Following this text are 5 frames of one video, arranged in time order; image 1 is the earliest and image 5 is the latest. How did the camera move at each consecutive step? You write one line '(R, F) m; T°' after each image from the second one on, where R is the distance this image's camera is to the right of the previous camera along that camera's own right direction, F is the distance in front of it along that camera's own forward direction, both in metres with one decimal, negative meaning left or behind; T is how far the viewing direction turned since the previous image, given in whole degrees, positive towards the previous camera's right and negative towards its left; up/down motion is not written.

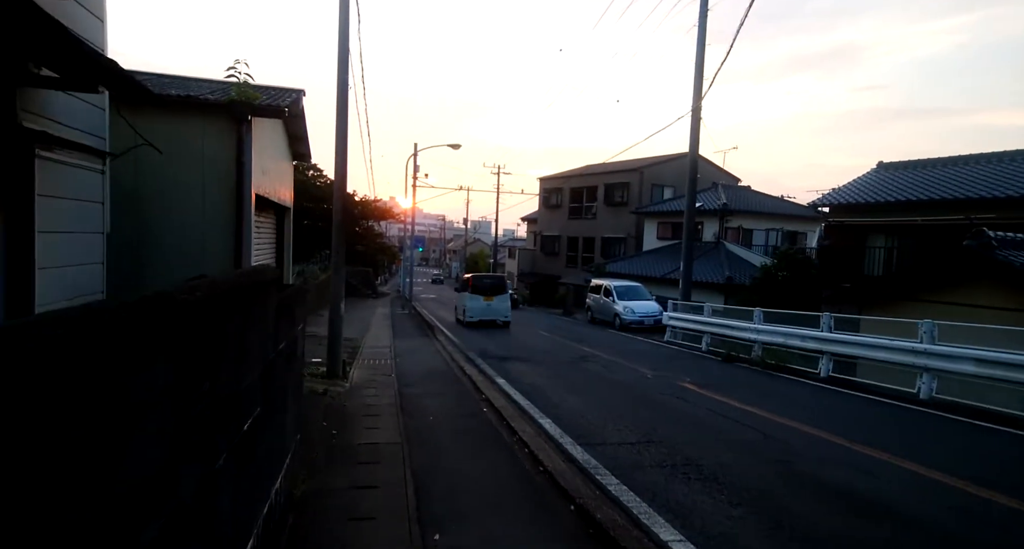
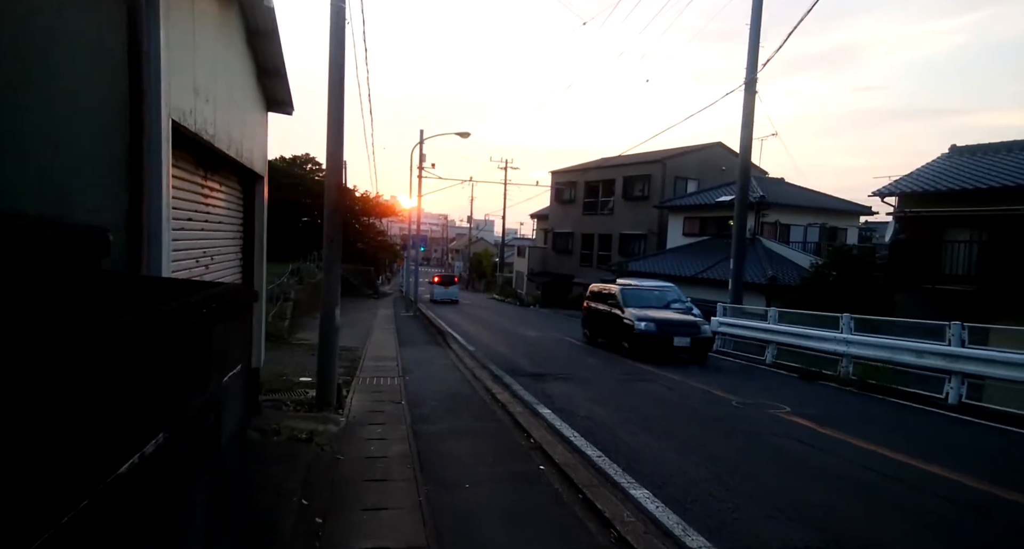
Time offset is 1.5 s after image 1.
(-0.7, +2.5) m; 0°
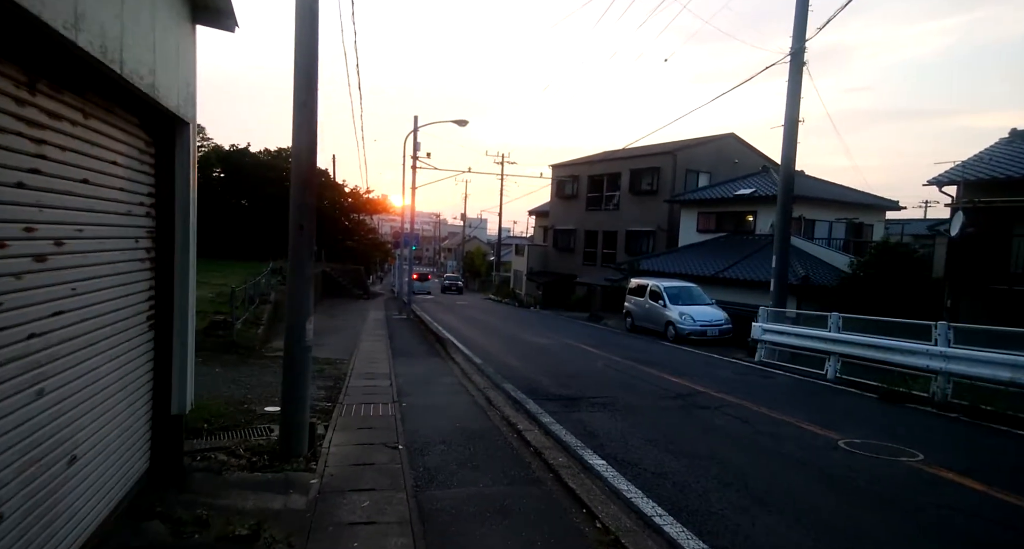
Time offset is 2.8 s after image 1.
(-0.5, +2.2) m; +1°
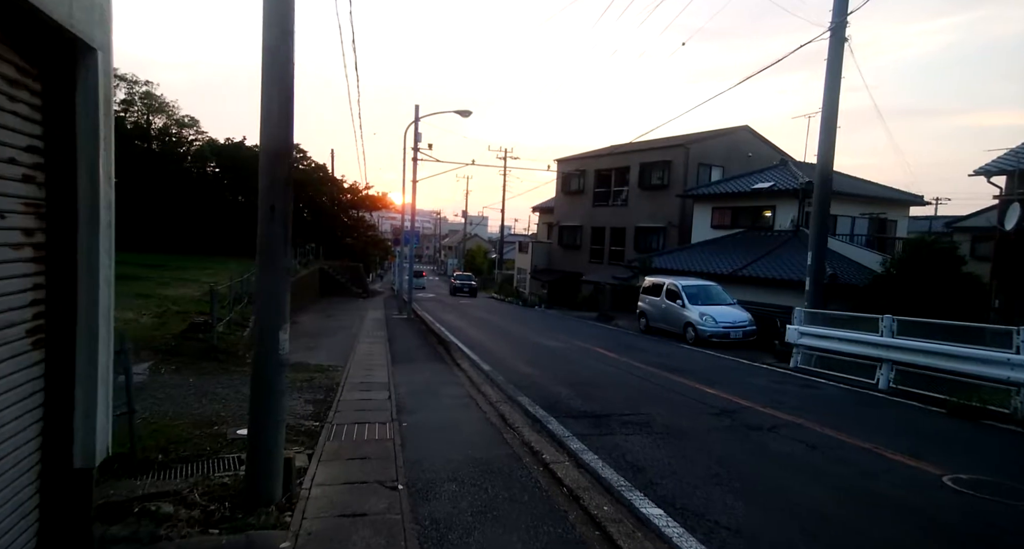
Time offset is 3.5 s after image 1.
(-0.2, +1.3) m; 0°
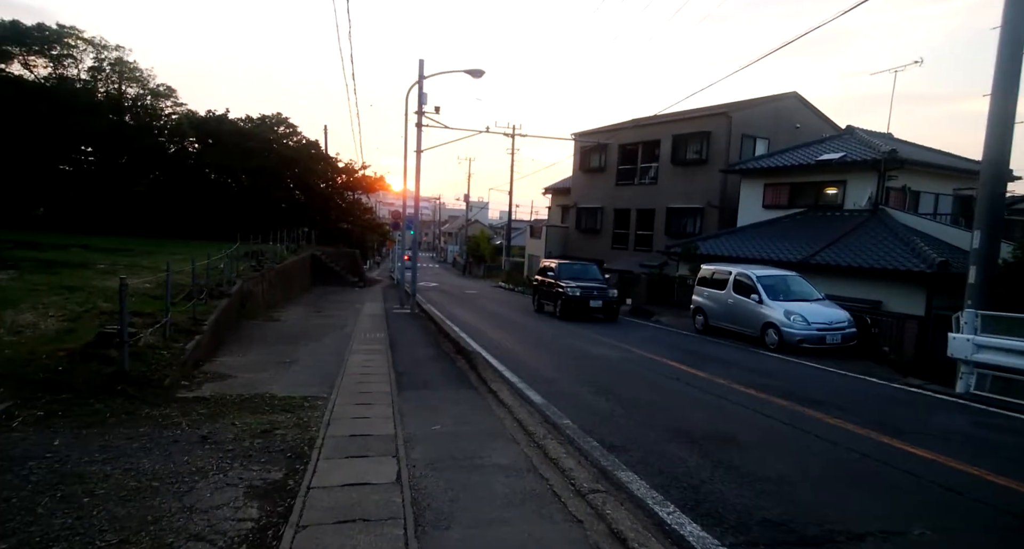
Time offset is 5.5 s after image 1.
(-0.9, +3.7) m; 0°
